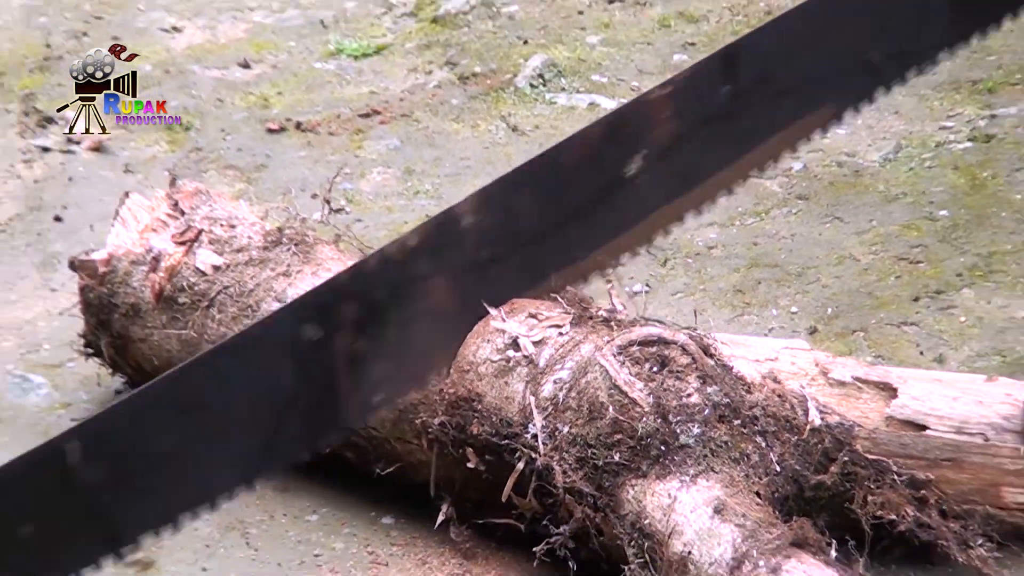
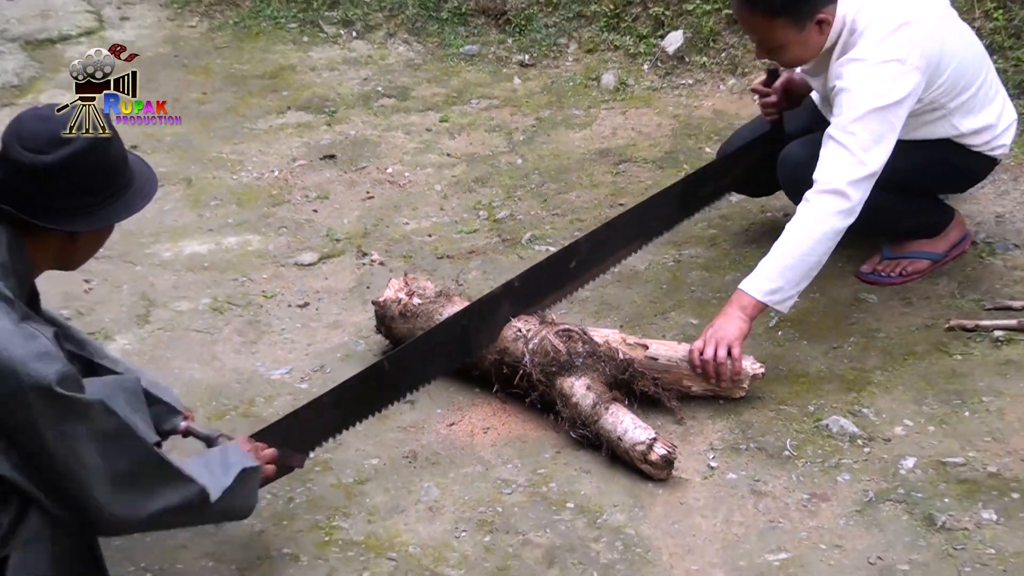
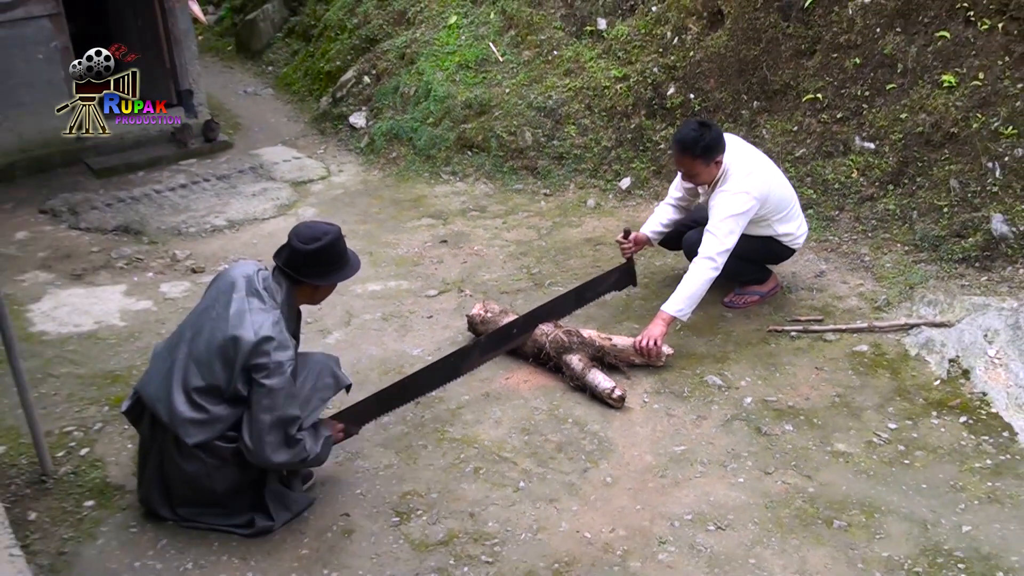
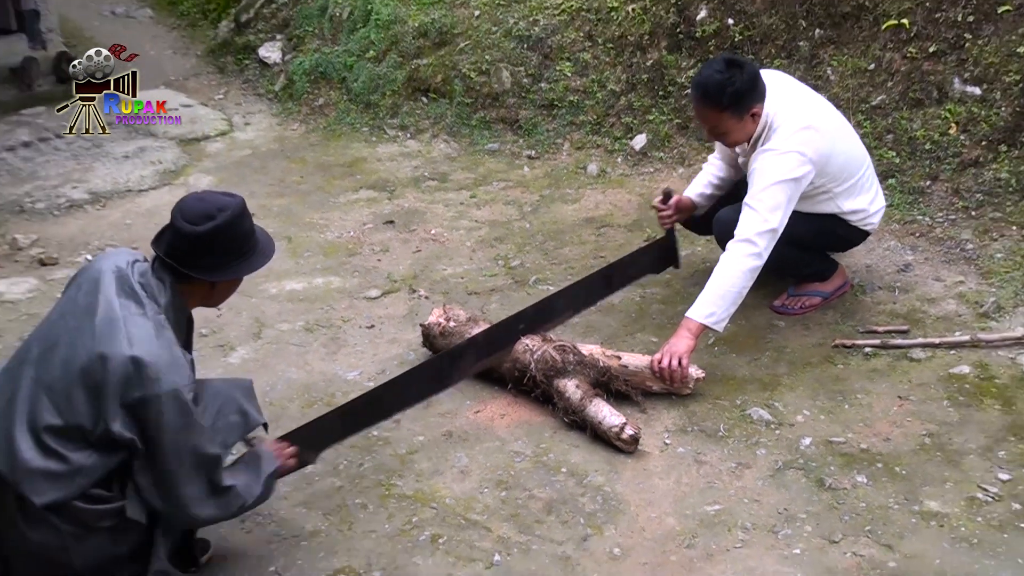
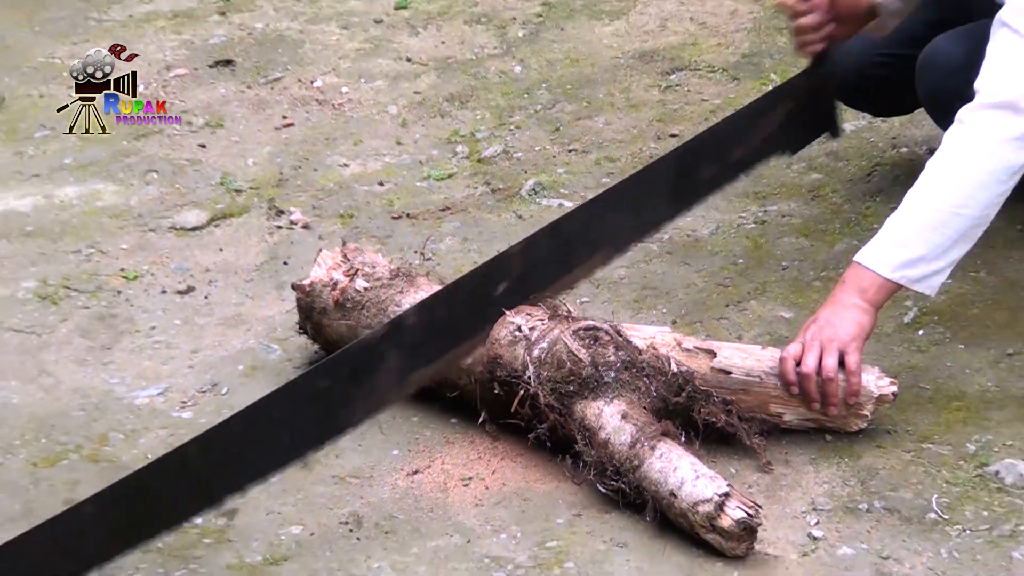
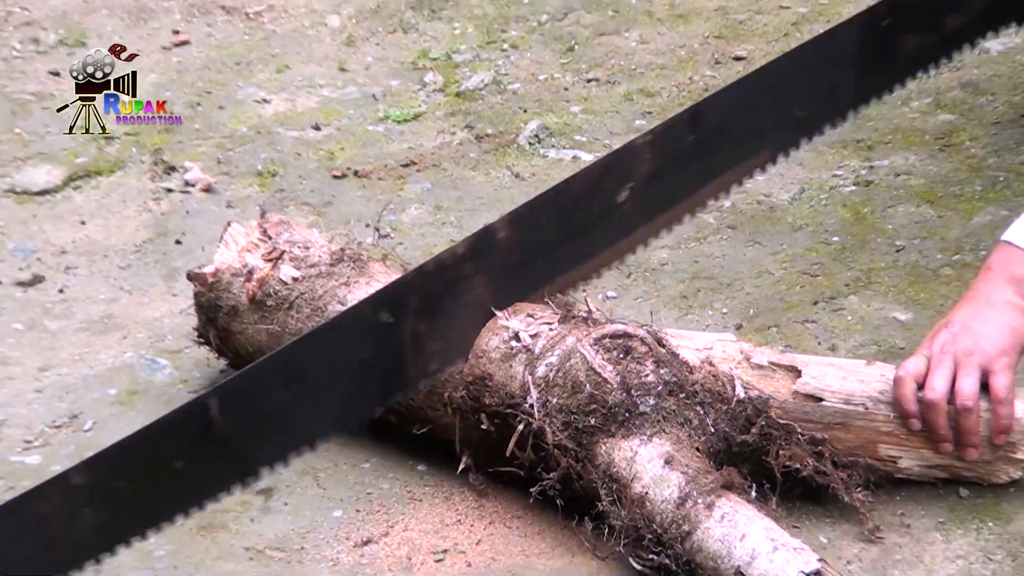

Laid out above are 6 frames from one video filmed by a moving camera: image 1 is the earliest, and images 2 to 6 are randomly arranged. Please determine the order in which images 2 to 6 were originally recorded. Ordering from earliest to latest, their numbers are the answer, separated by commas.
6, 5, 2, 4, 3
